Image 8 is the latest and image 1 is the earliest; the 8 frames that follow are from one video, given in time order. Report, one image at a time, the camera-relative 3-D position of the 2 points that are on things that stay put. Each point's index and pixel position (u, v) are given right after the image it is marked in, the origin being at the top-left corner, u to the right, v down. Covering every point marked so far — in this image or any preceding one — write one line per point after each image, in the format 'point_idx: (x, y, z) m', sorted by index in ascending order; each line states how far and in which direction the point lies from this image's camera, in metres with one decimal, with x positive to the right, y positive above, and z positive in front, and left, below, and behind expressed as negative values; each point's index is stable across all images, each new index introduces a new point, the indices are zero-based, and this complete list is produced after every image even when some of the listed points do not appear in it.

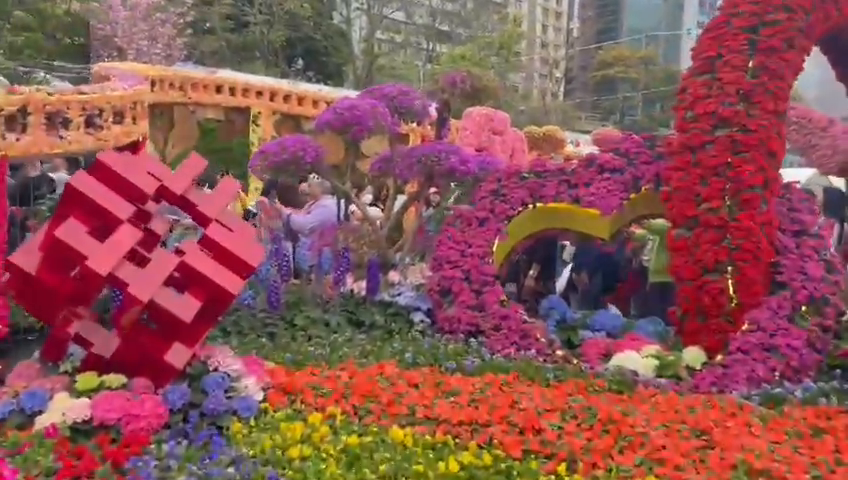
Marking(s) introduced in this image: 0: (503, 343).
0: (+0.6, -0.8, +5.6) m
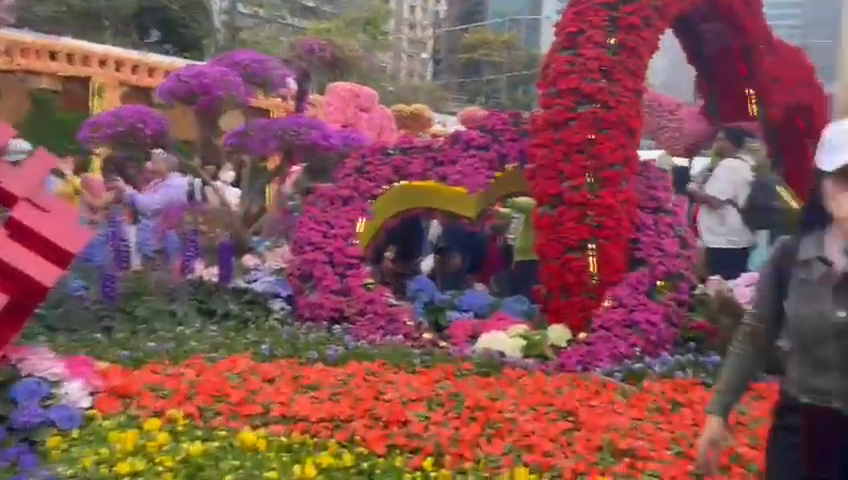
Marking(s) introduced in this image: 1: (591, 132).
0: (-0.4, -0.7, +5.3) m
1: (+1.3, +0.8, +5.4) m
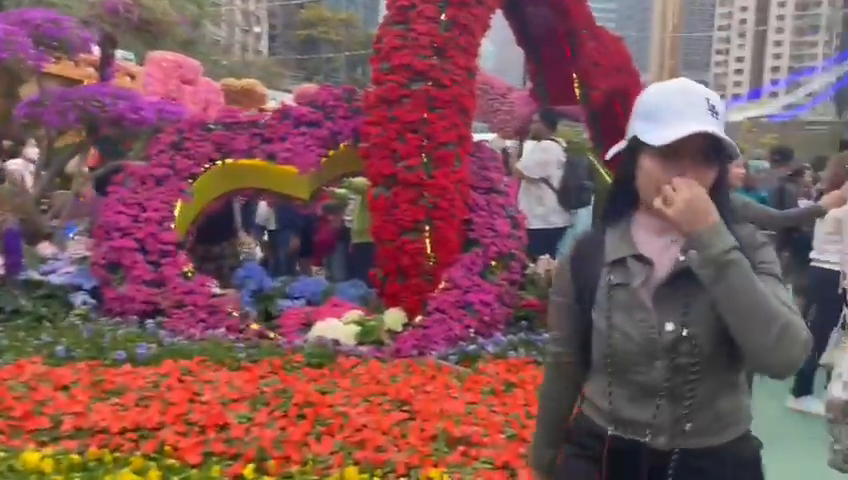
0: (-1.6, -0.6, +4.8) m
1: (0.0, +1.0, +5.2) m
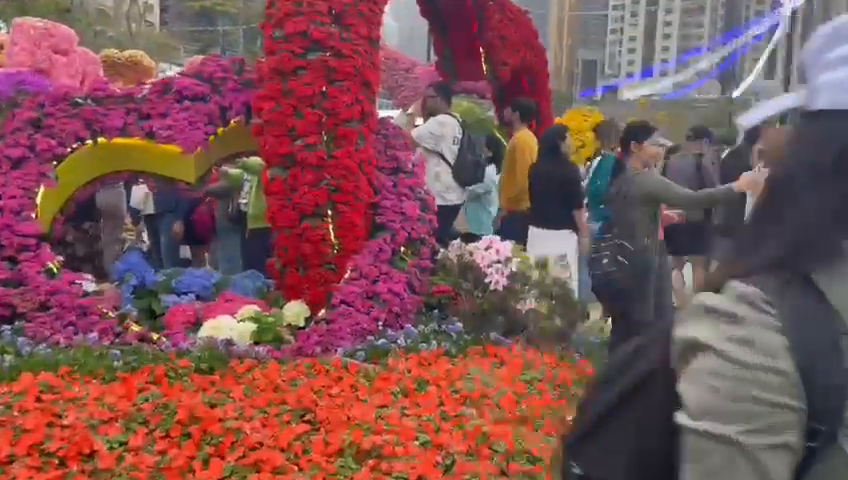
0: (-2.2, -0.5, +4.2) m
1: (-0.7, +1.1, +4.8) m
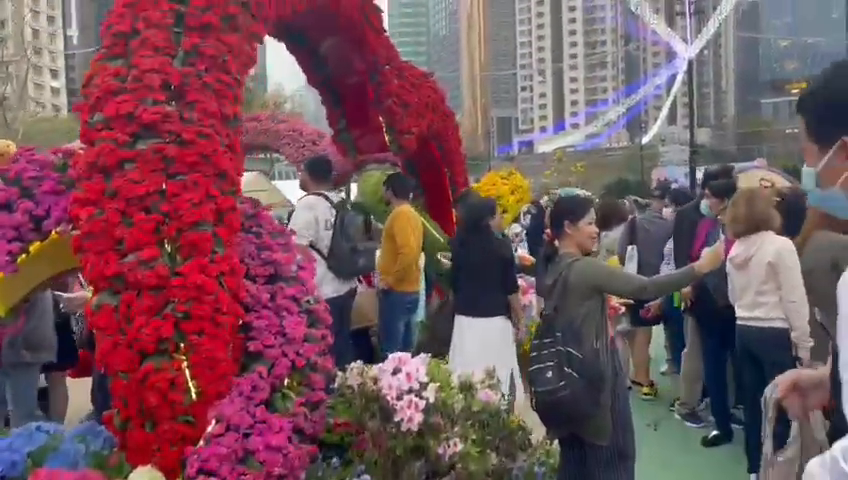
0: (-2.7, -1.3, +2.8) m
1: (-1.4, +0.3, +3.6) m
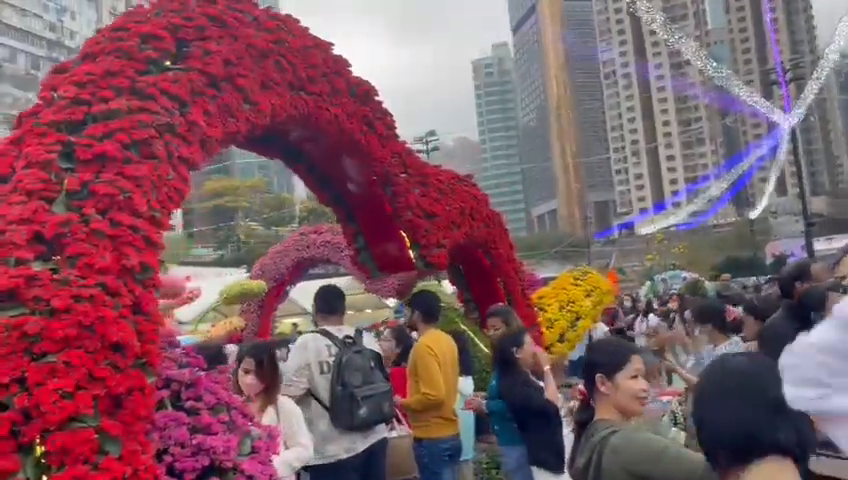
0: (-2.9, -2.1, +1.9) m
1: (-1.5, -0.5, +2.7) m
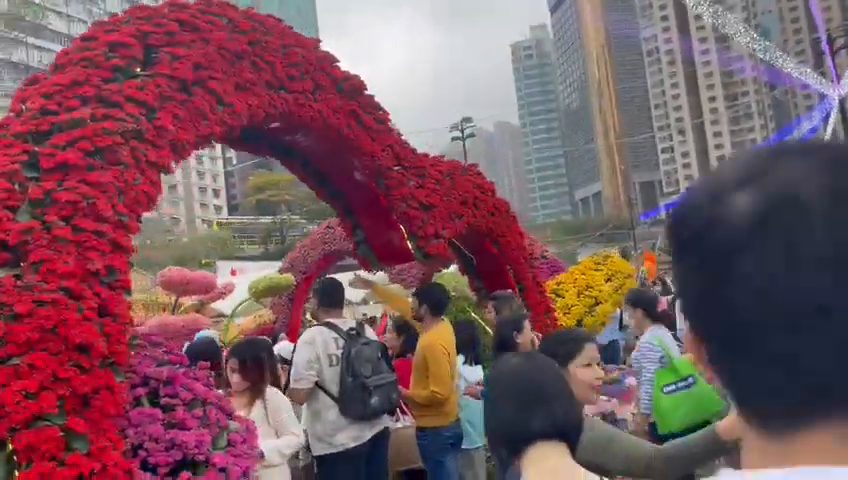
0: (-3.1, -2.2, +2.1) m
1: (-1.8, -0.5, +2.9) m
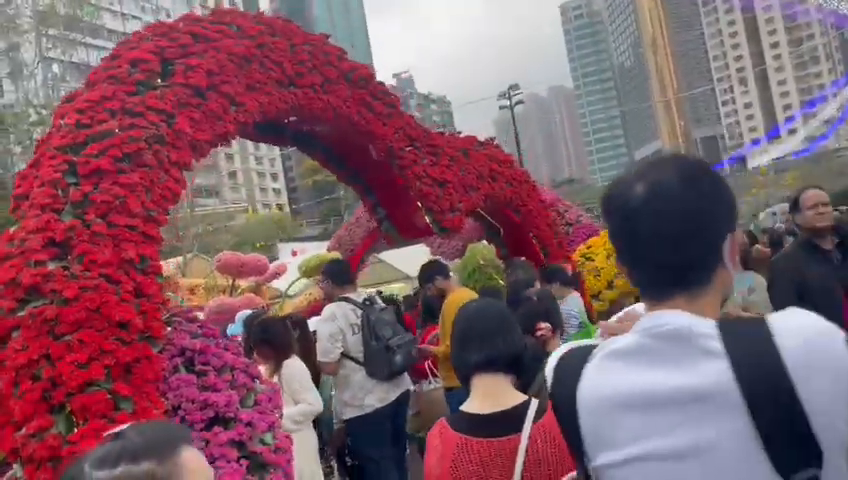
0: (-3.1, -2.2, +2.9) m
1: (-1.8, -0.5, +3.5) m
